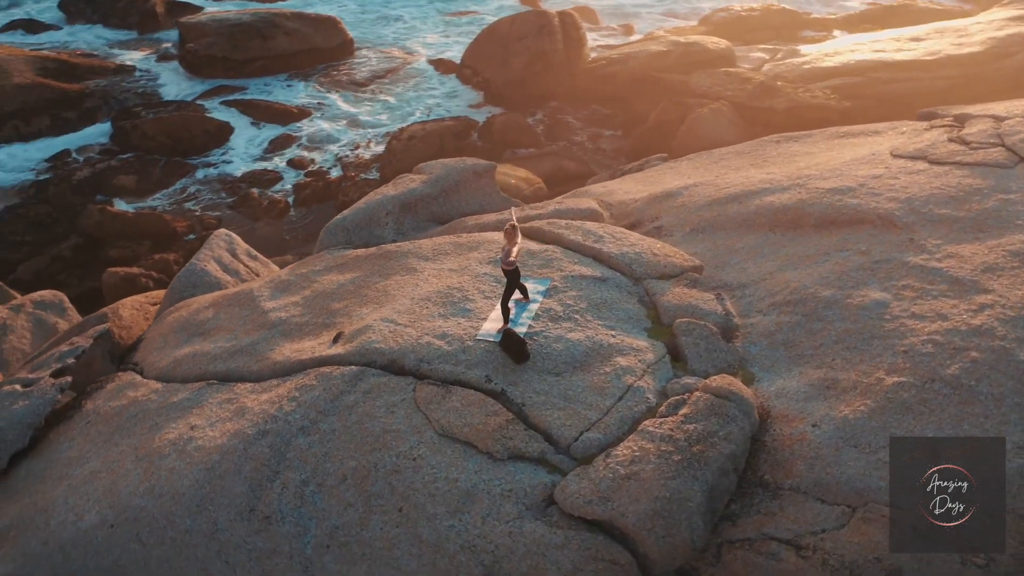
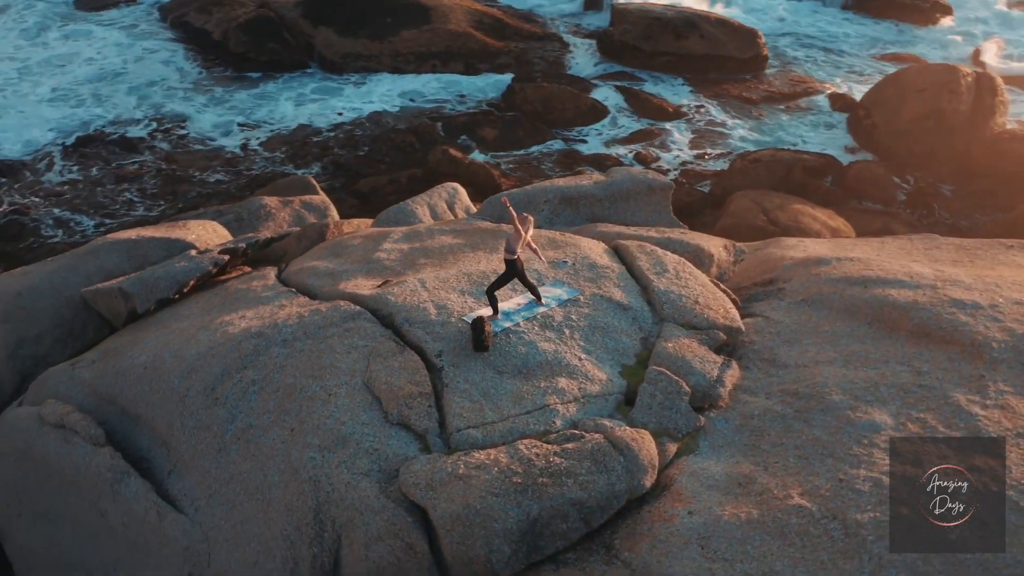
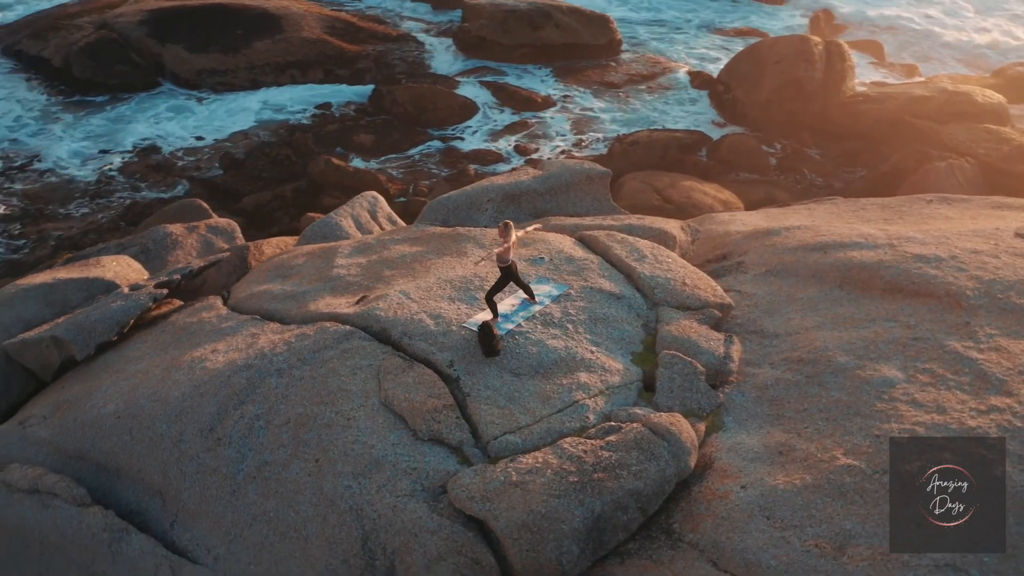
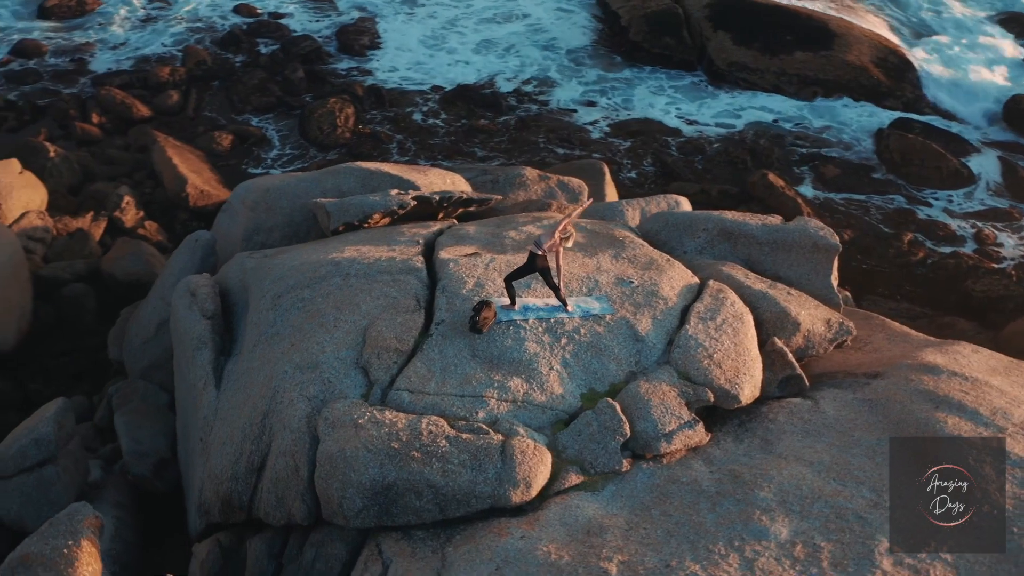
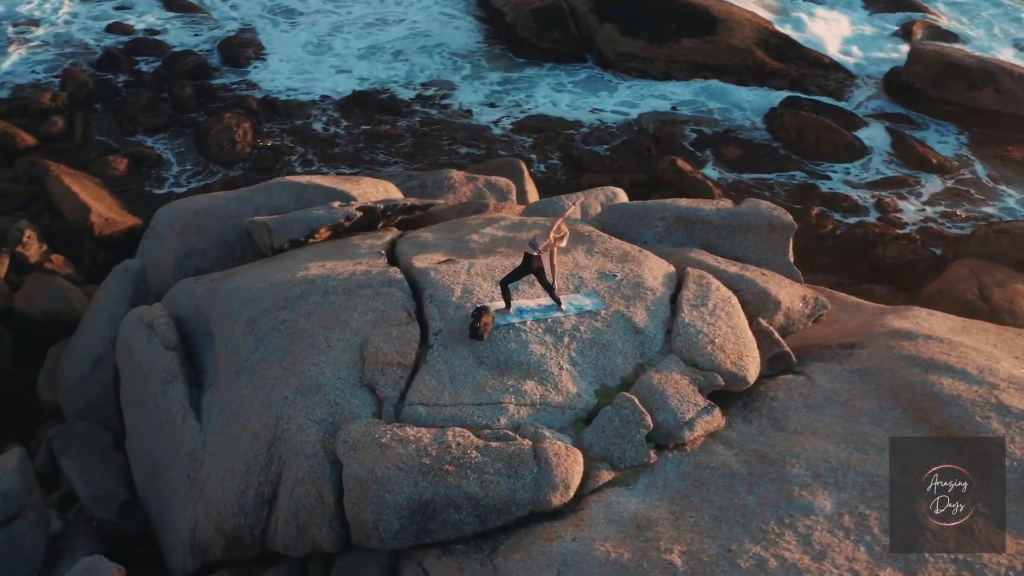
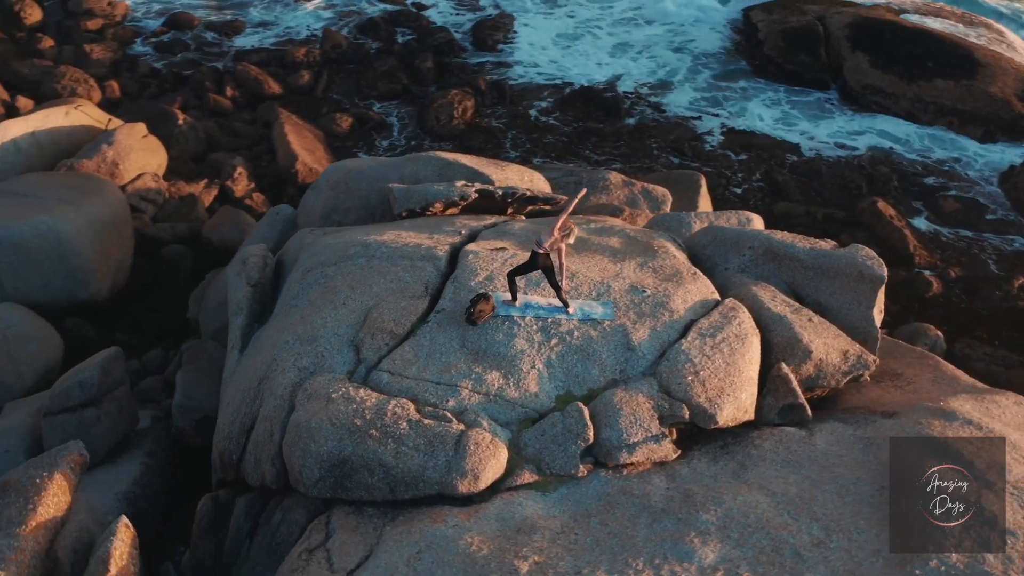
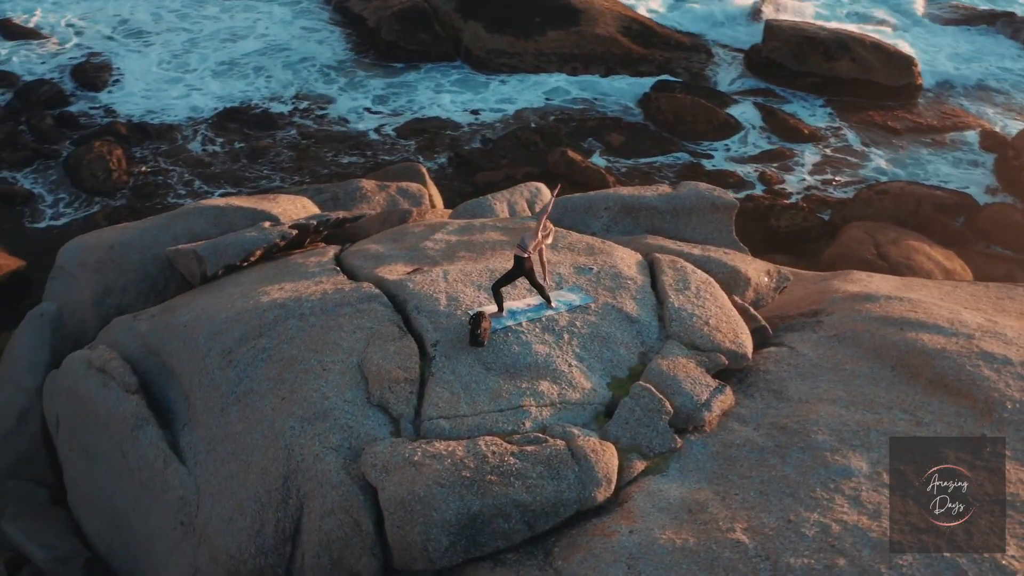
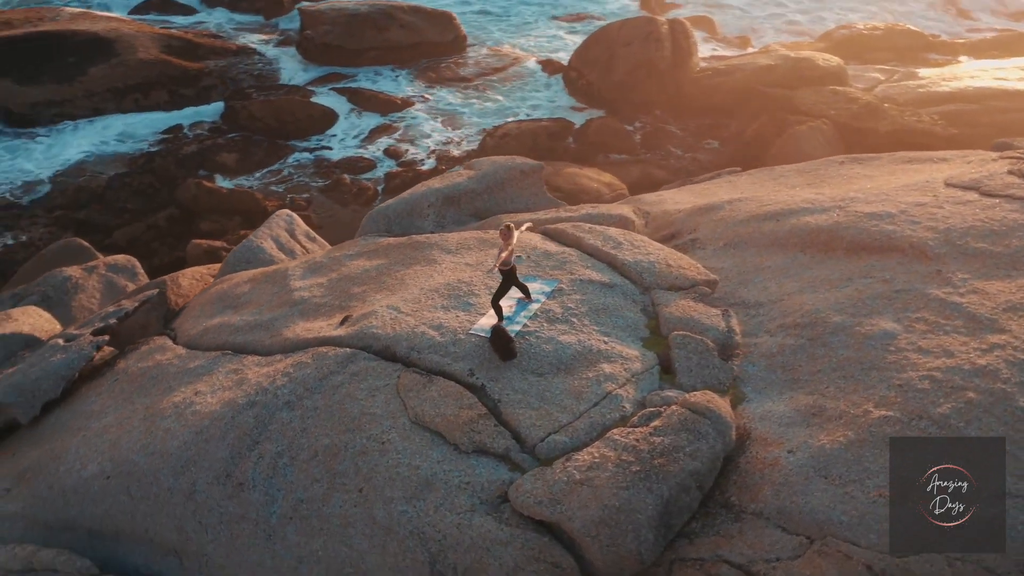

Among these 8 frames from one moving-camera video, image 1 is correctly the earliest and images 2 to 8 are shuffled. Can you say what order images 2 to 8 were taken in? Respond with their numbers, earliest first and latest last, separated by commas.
8, 3, 2, 7, 5, 4, 6
